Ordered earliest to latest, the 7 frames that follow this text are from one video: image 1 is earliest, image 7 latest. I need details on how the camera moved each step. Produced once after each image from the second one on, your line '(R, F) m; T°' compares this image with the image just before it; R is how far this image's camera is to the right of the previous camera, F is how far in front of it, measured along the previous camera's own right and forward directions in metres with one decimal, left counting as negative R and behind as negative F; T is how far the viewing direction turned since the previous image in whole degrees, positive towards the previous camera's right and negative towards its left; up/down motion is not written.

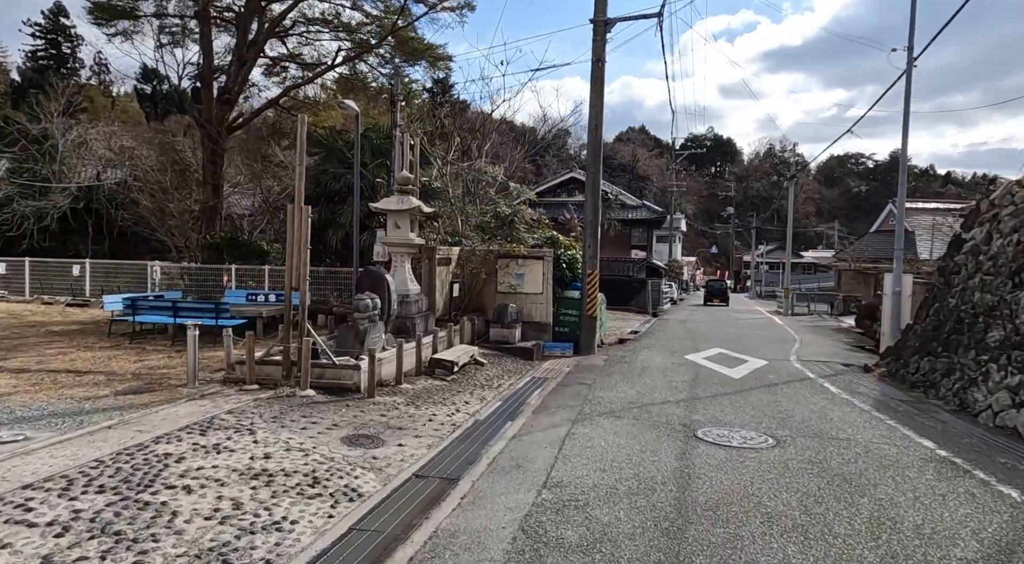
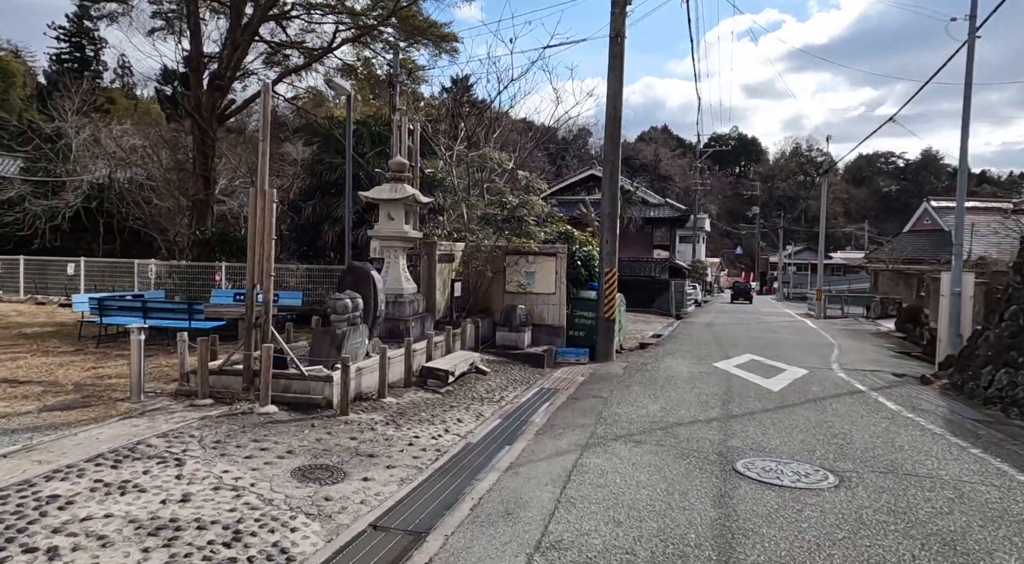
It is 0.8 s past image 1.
(+0.2, +1.3) m; -2°
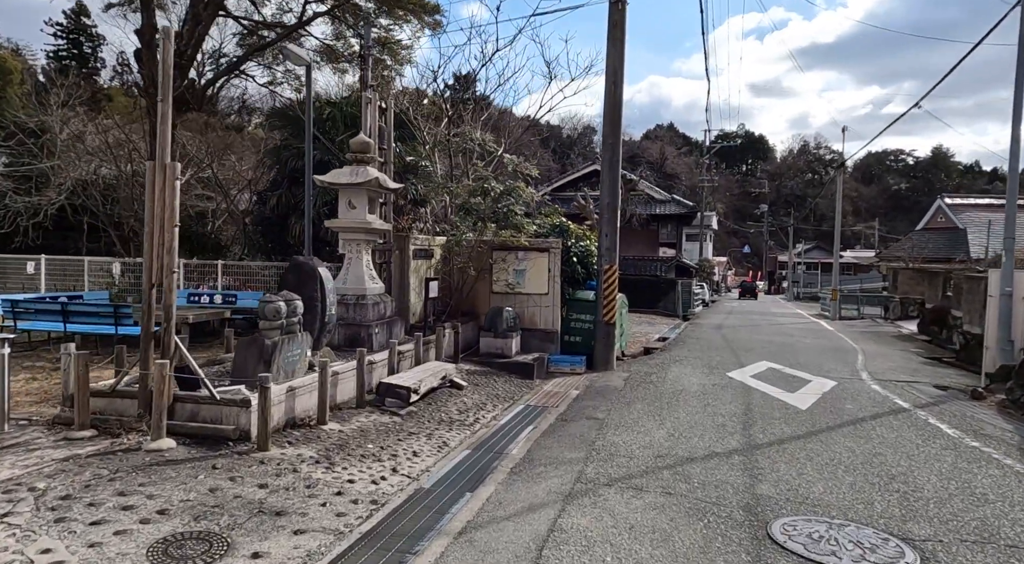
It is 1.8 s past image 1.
(+0.3, +1.5) m; 0°
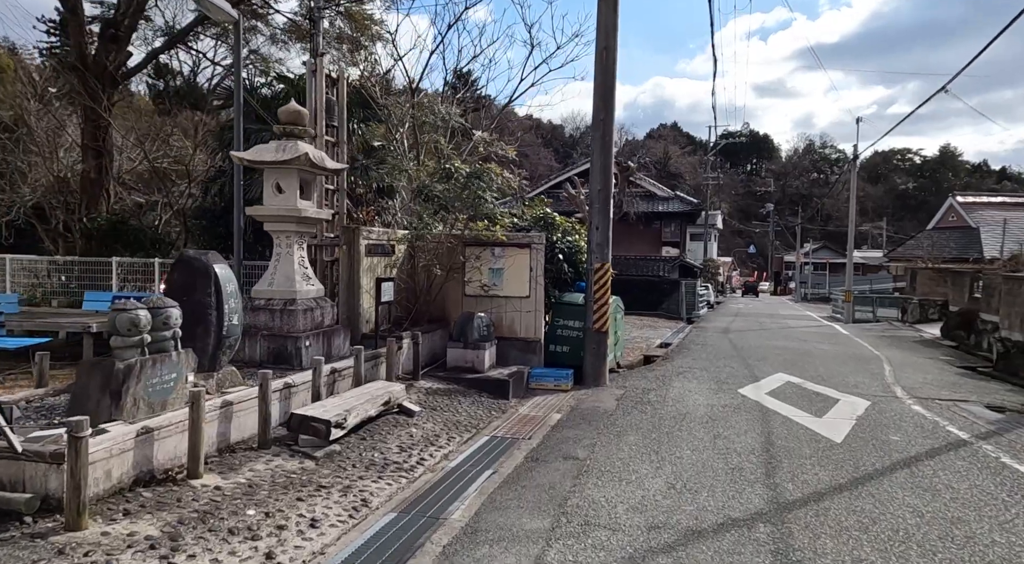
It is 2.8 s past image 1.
(+0.4, +1.7) m; 0°
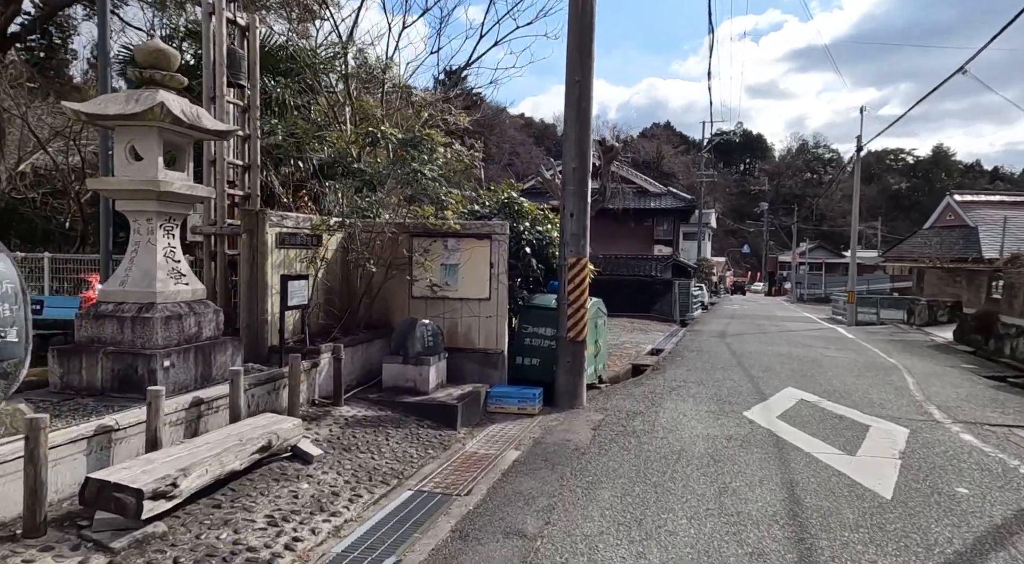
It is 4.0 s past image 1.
(+0.5, +1.9) m; +1°
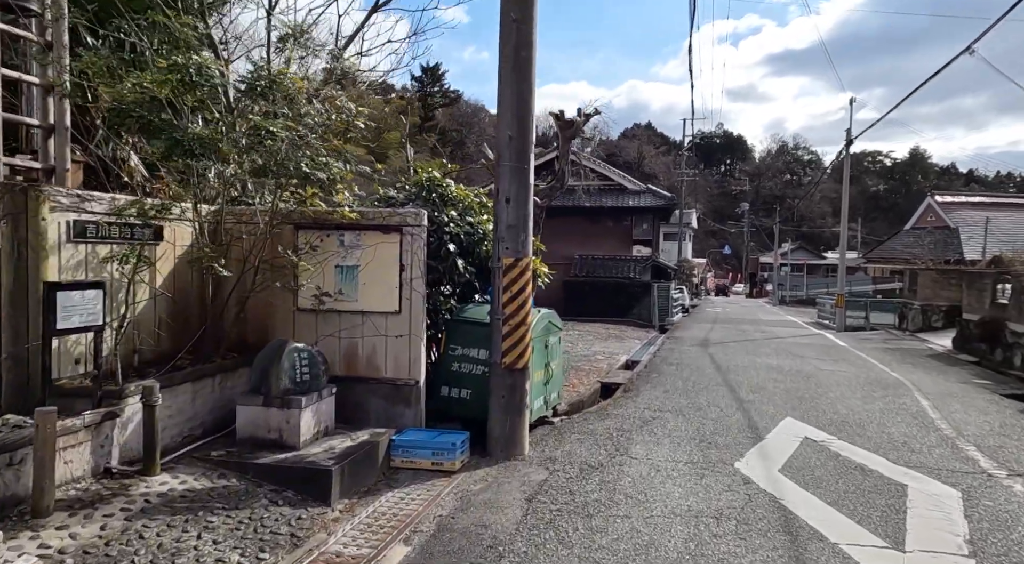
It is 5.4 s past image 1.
(+0.6, +2.2) m; +1°
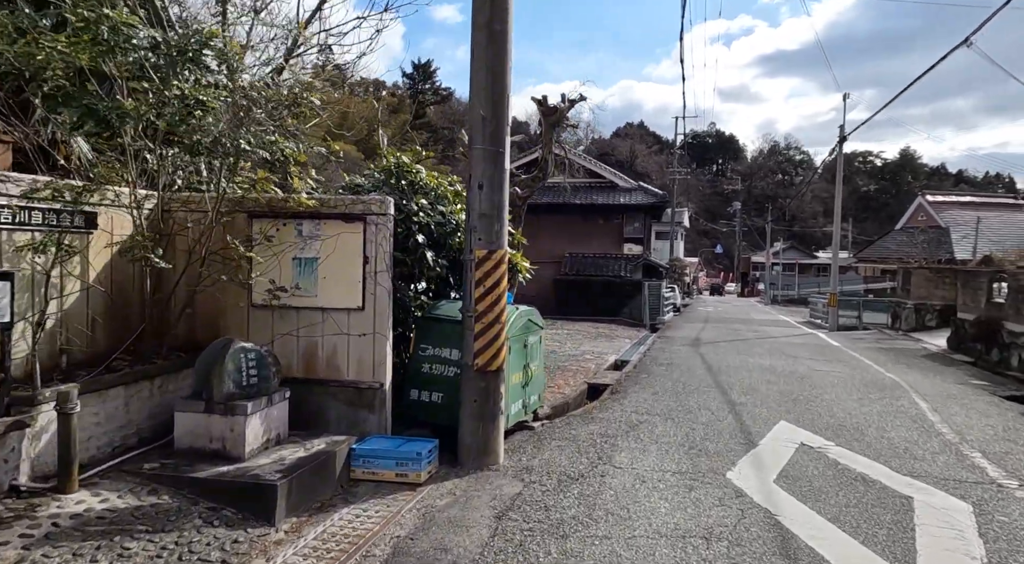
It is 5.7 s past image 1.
(+0.2, +0.5) m; +1°
